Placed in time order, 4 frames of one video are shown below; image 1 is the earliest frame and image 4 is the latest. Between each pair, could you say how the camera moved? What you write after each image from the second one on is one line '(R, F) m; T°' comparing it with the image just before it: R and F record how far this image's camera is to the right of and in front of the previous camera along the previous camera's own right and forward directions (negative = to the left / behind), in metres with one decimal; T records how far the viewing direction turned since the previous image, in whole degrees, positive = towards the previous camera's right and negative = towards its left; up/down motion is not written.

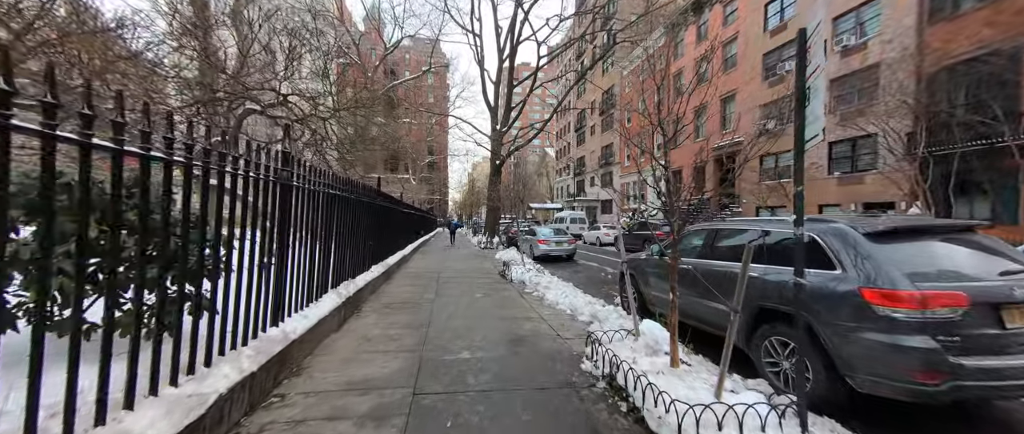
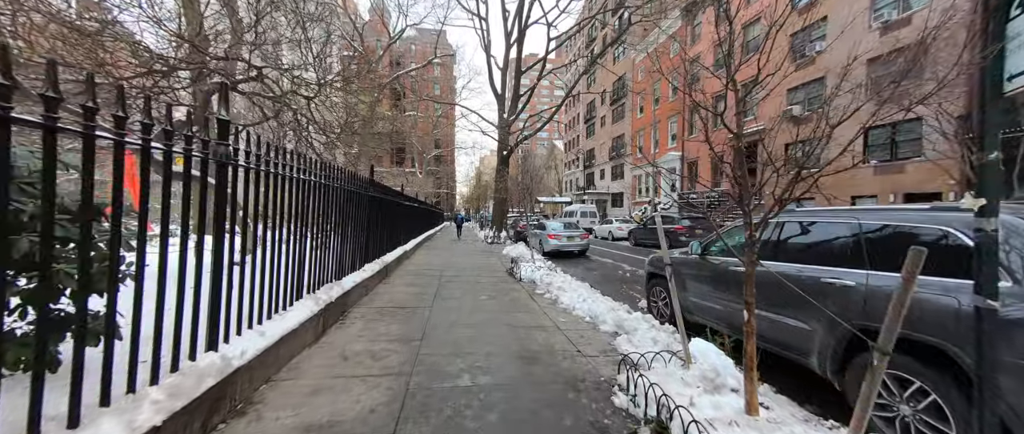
(0.0, +0.8) m; -1°
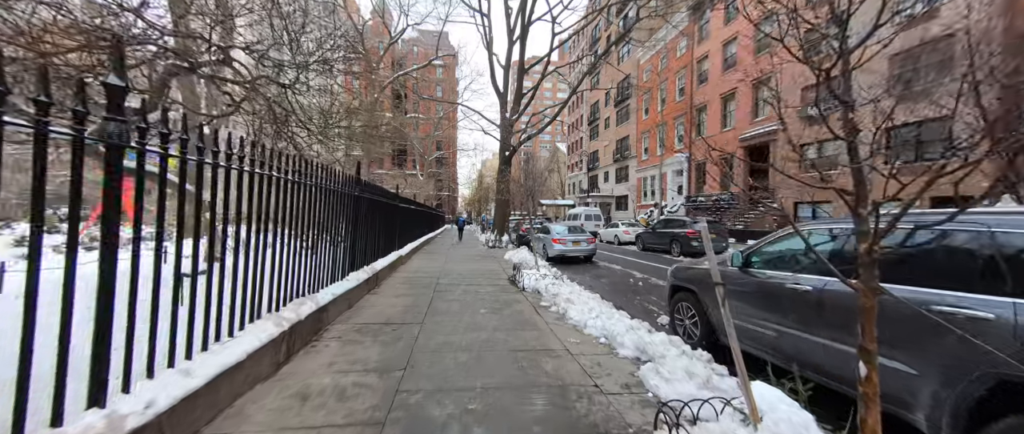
(0.0, +0.6) m; 0°
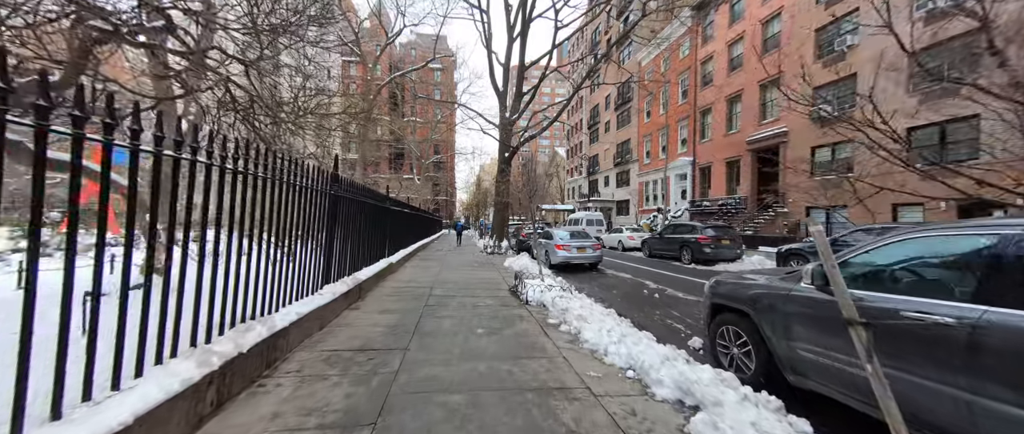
(-0.1, +0.8) m; 0°
